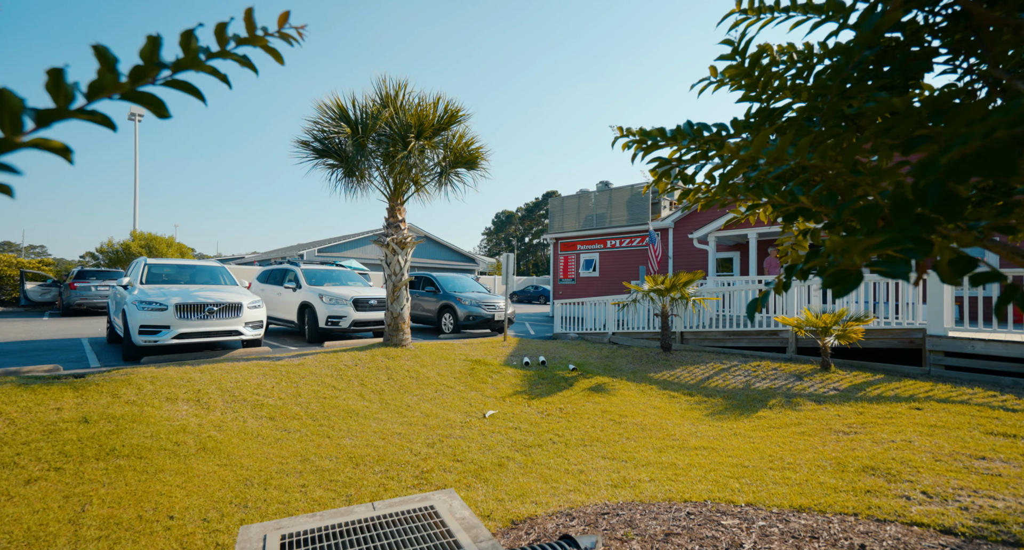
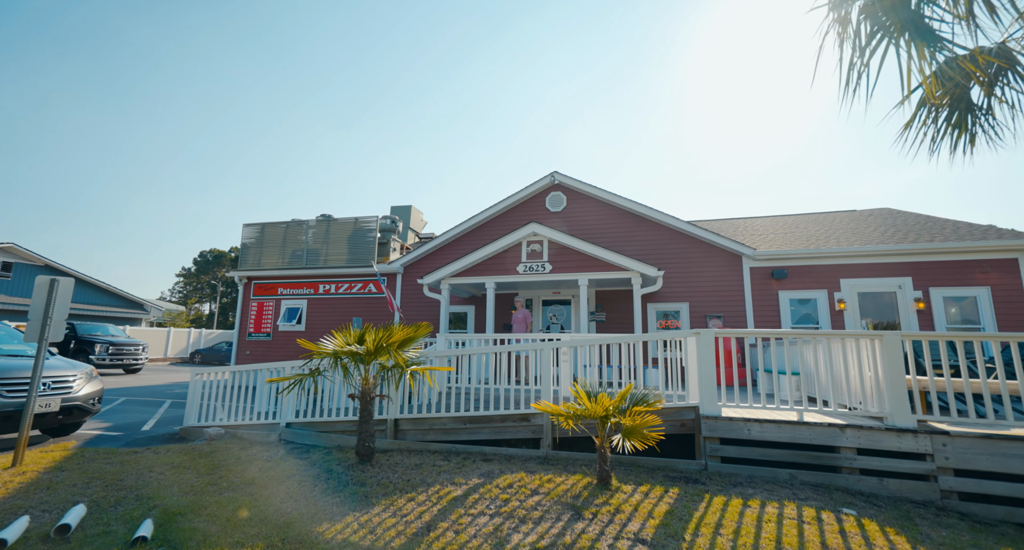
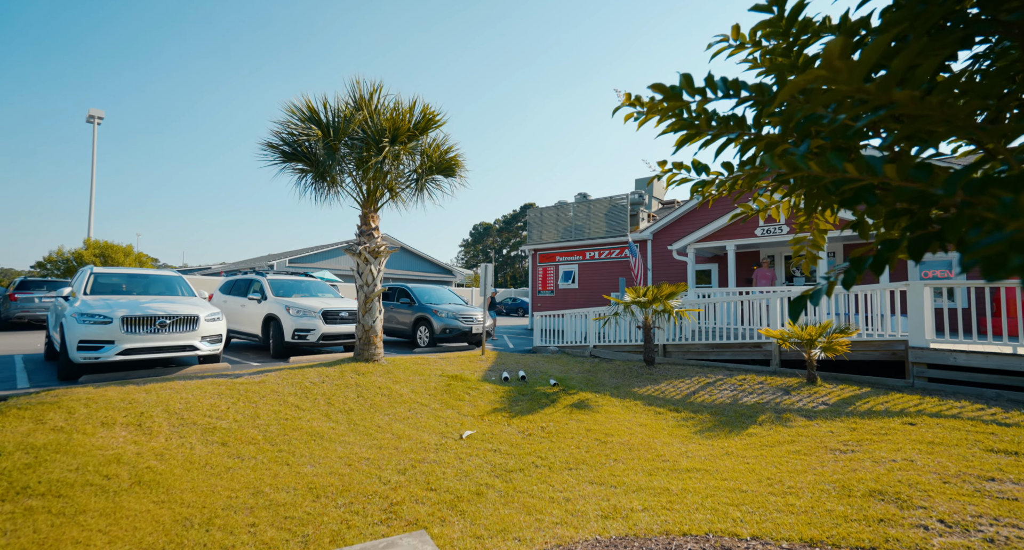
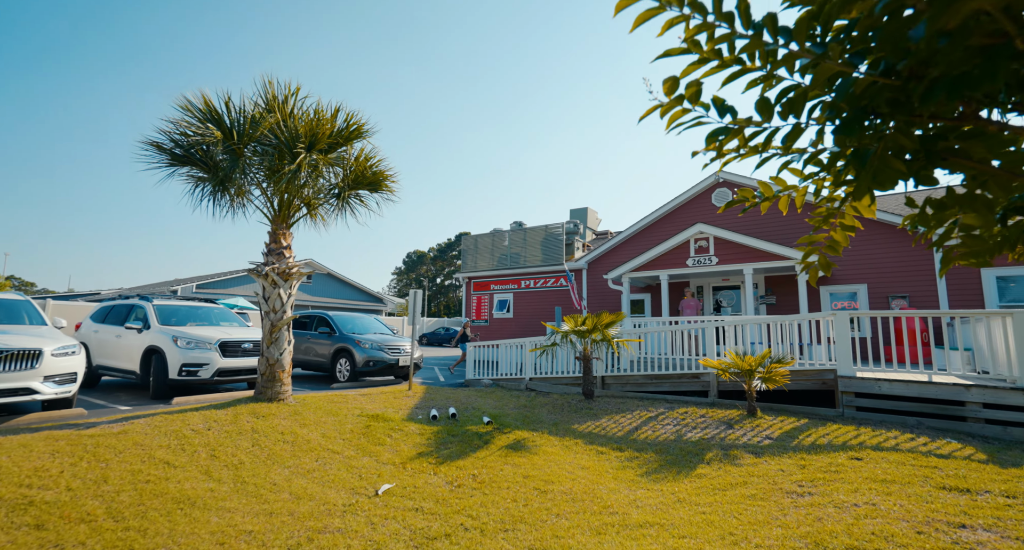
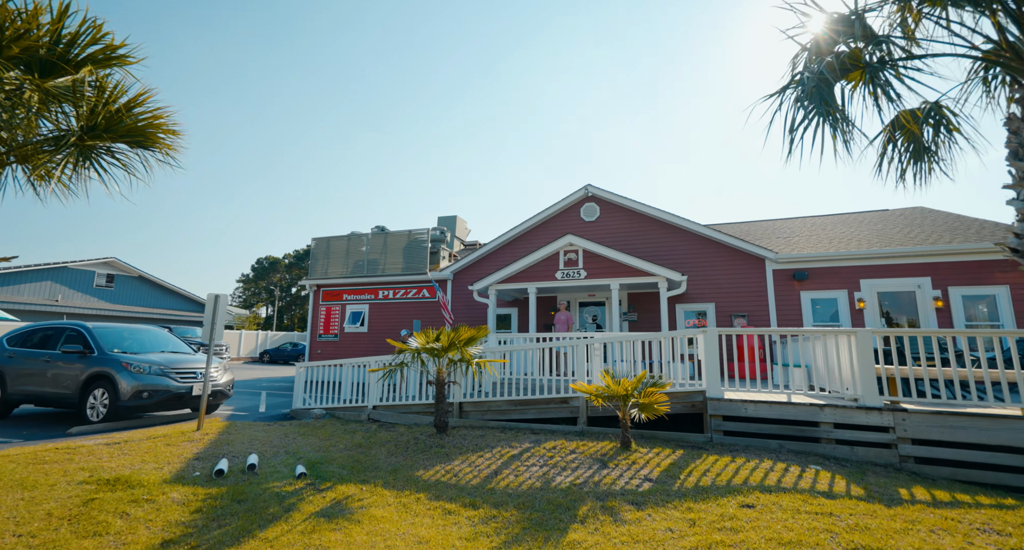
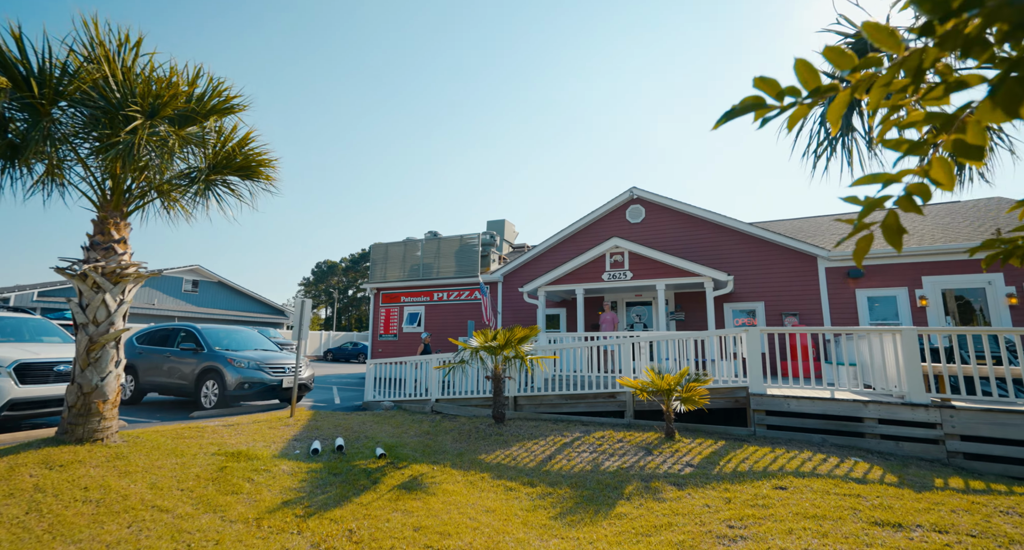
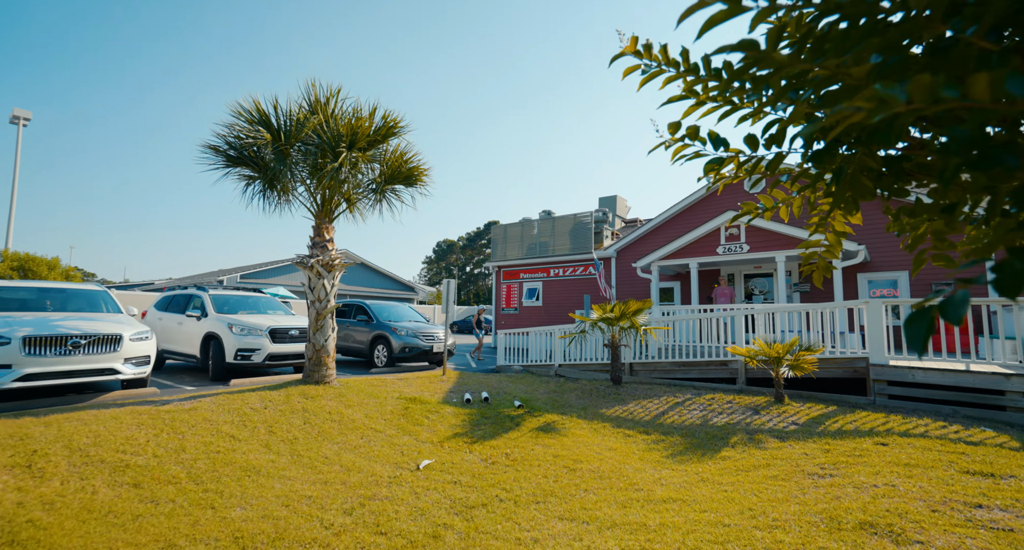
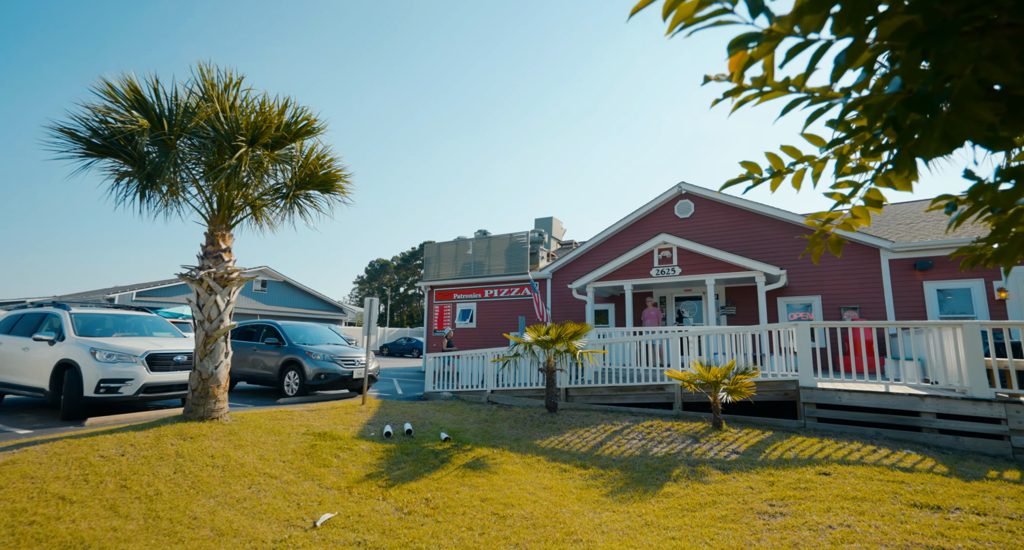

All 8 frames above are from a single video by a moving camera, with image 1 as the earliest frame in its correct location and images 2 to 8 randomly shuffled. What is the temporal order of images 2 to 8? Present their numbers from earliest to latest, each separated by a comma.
3, 7, 4, 8, 6, 5, 2
